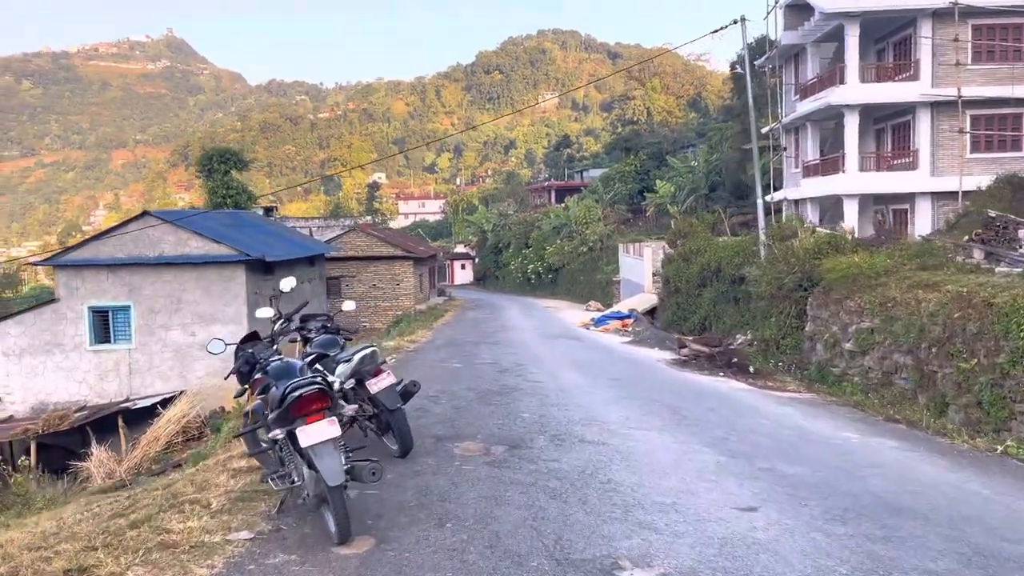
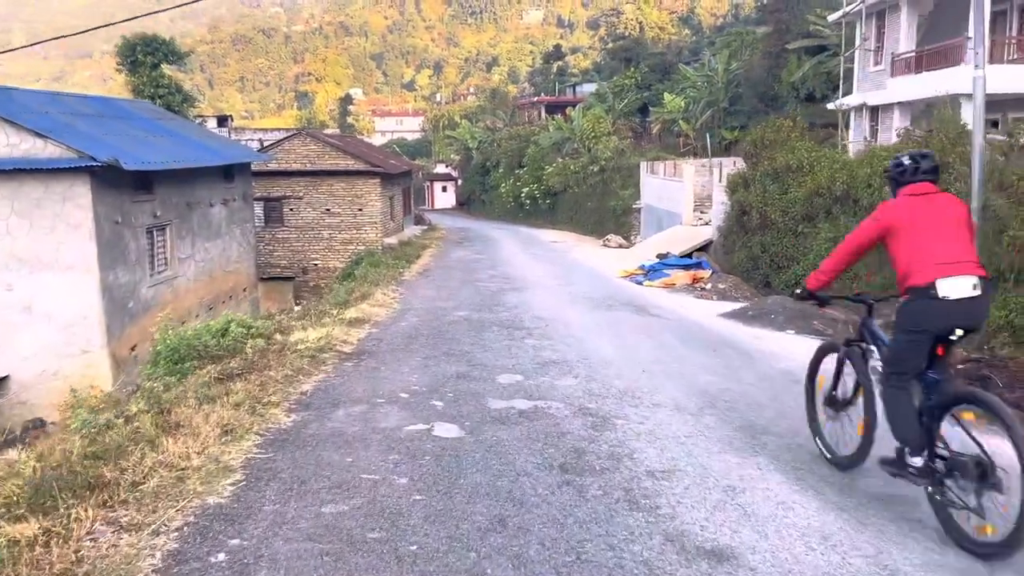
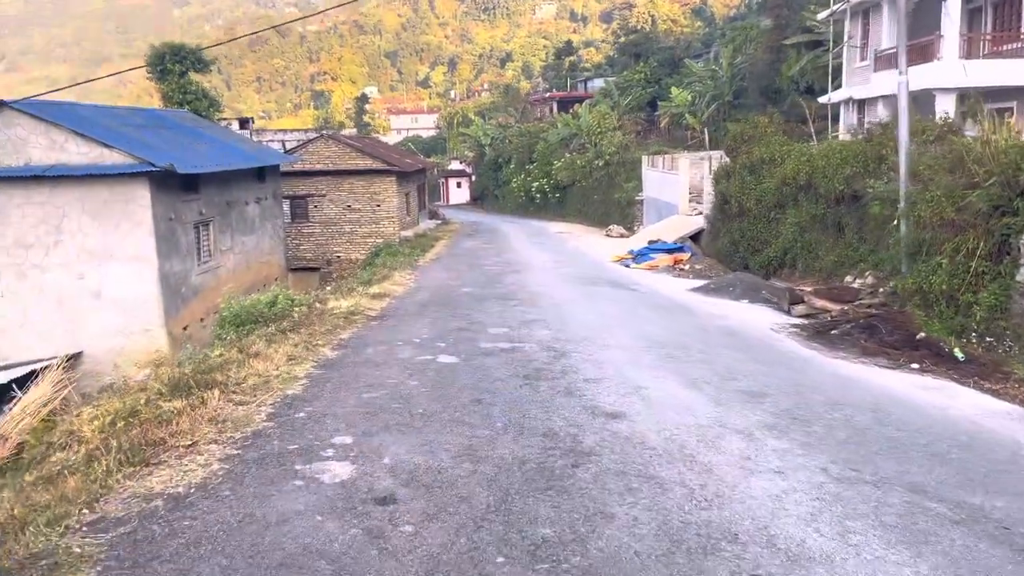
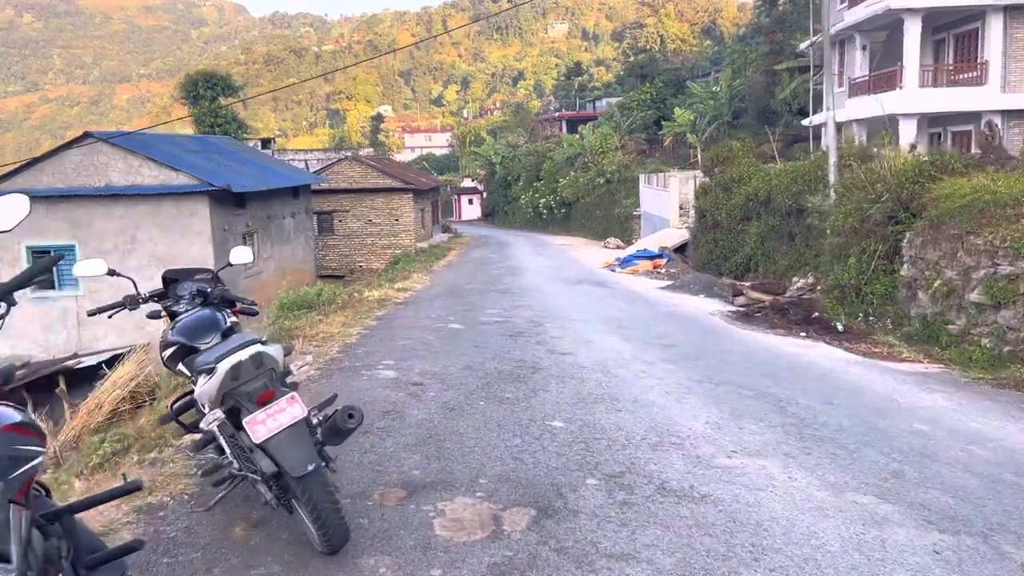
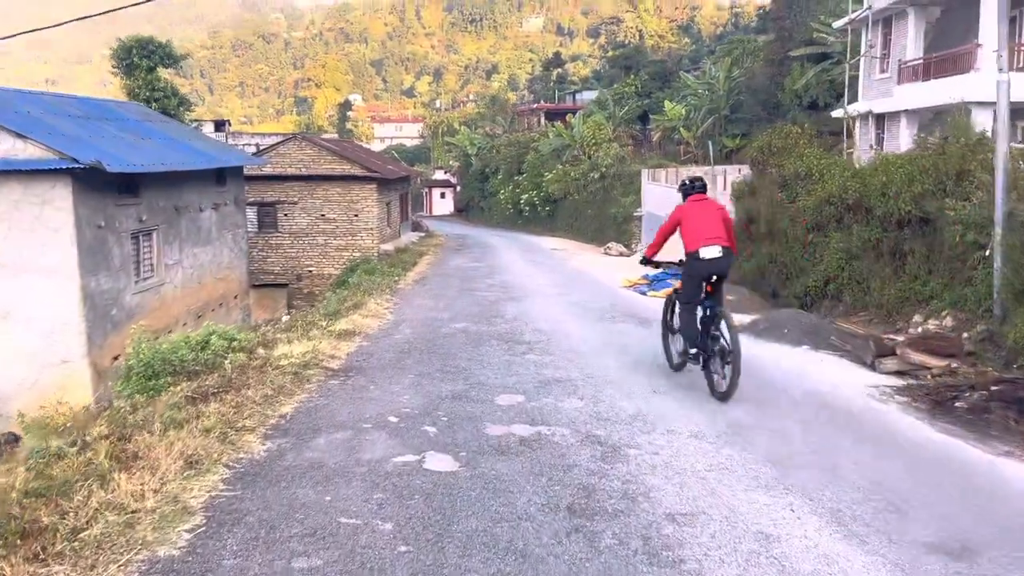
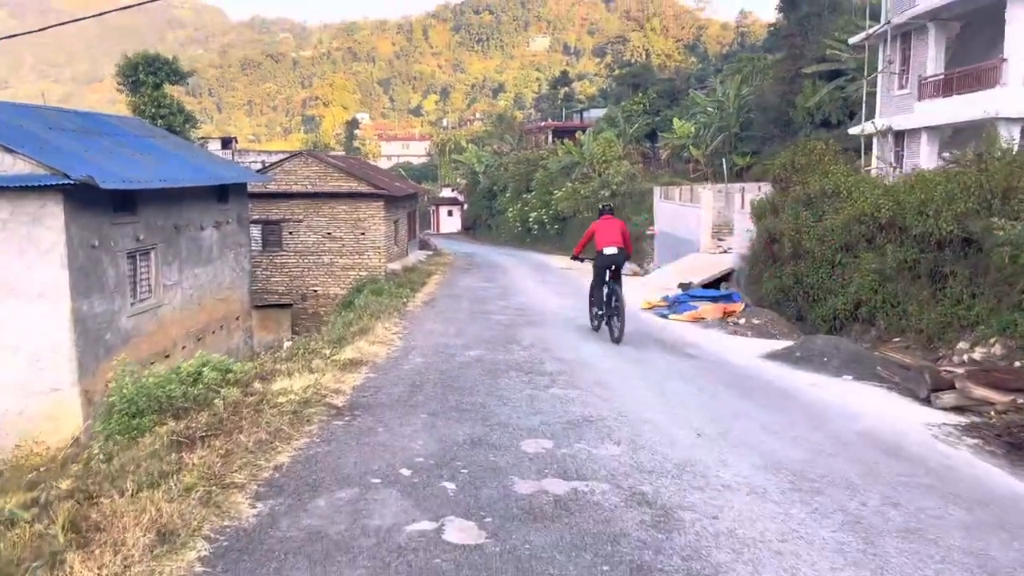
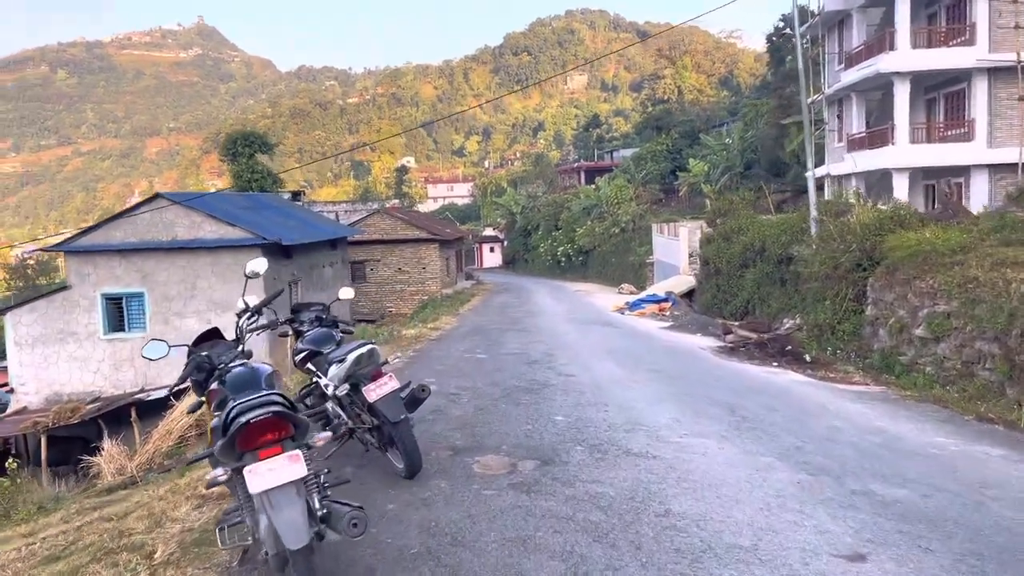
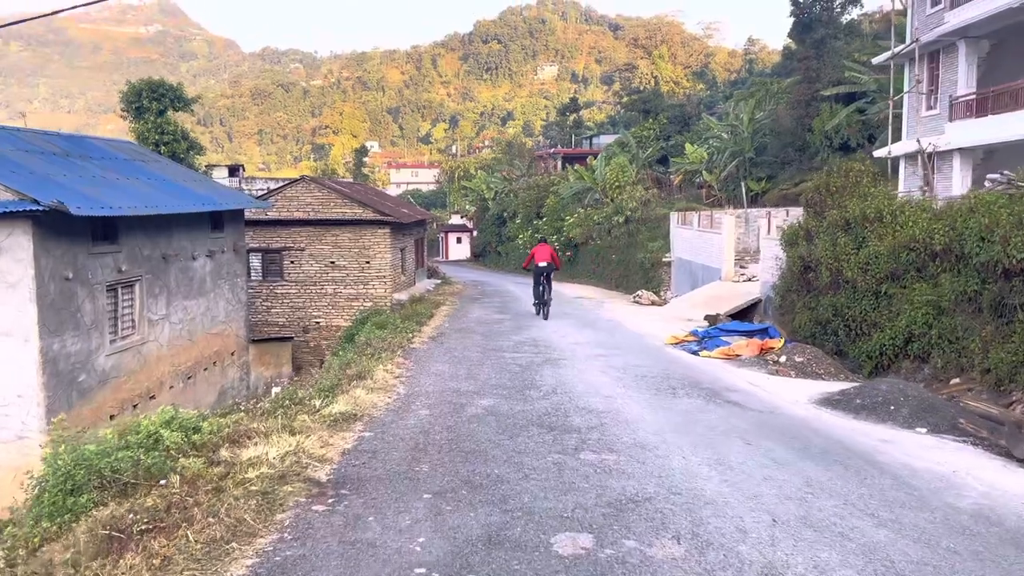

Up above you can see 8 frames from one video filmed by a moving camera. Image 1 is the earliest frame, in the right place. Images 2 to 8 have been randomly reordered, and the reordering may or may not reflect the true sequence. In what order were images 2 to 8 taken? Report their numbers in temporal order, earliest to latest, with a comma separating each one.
7, 4, 3, 2, 5, 6, 8
